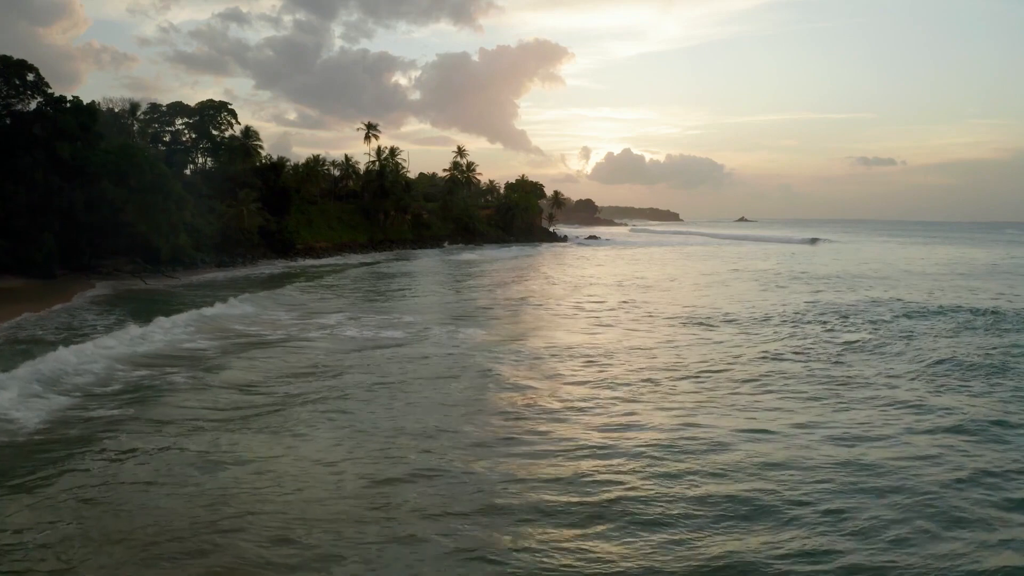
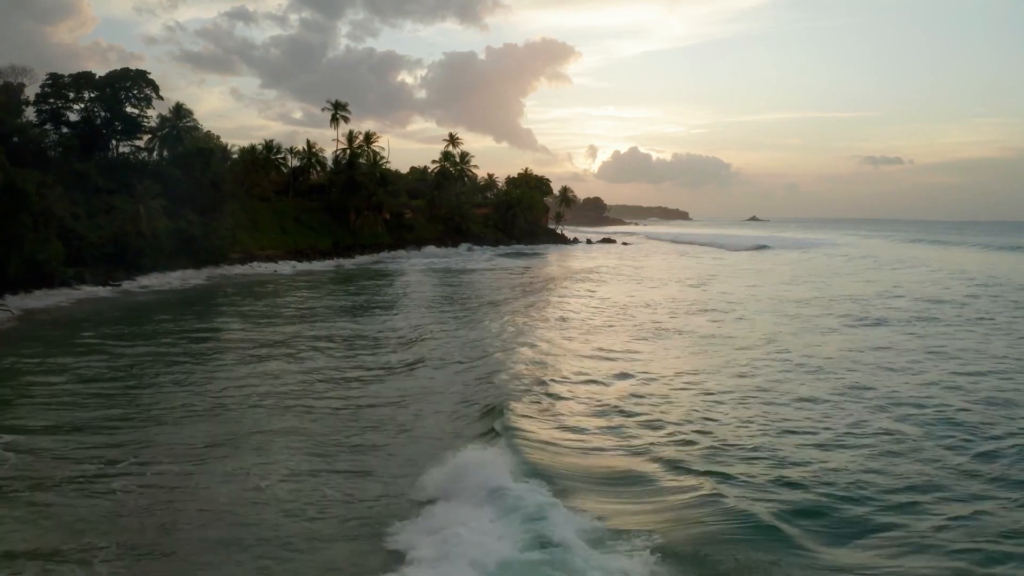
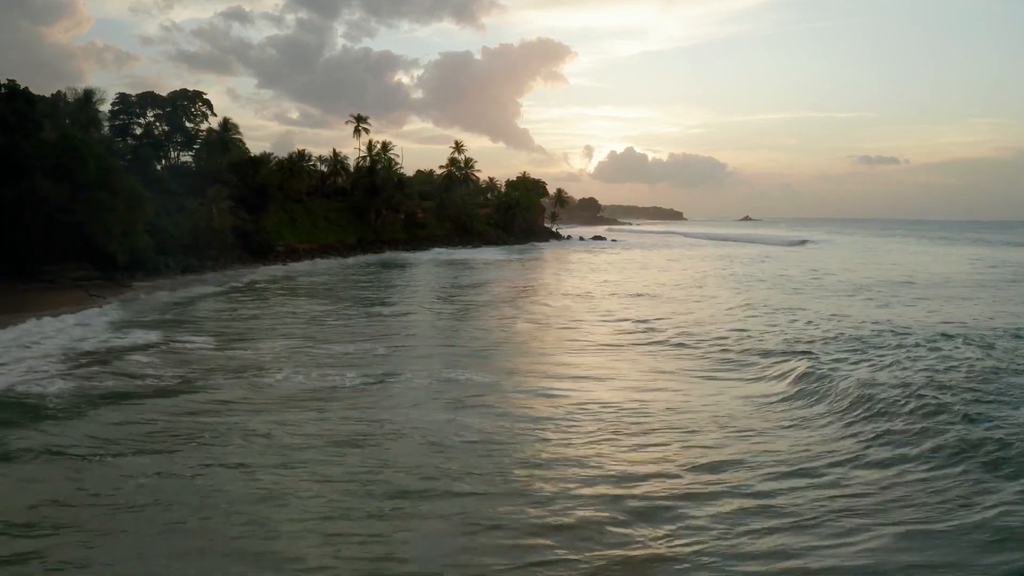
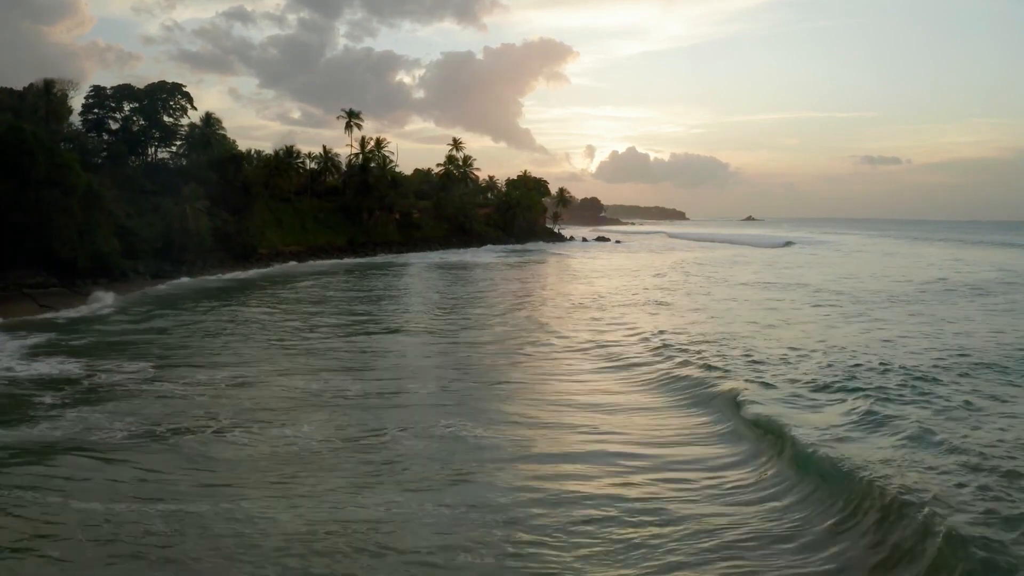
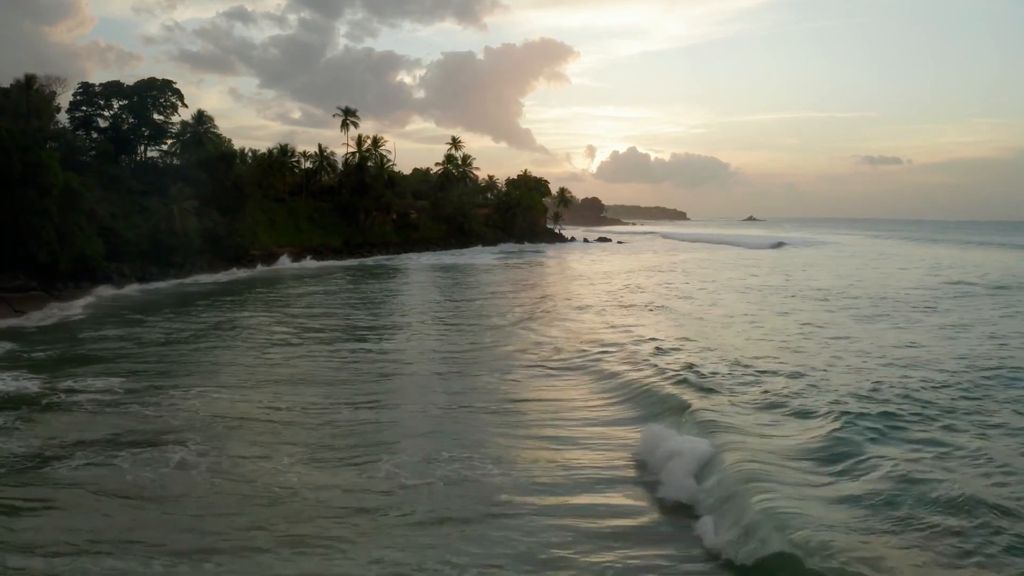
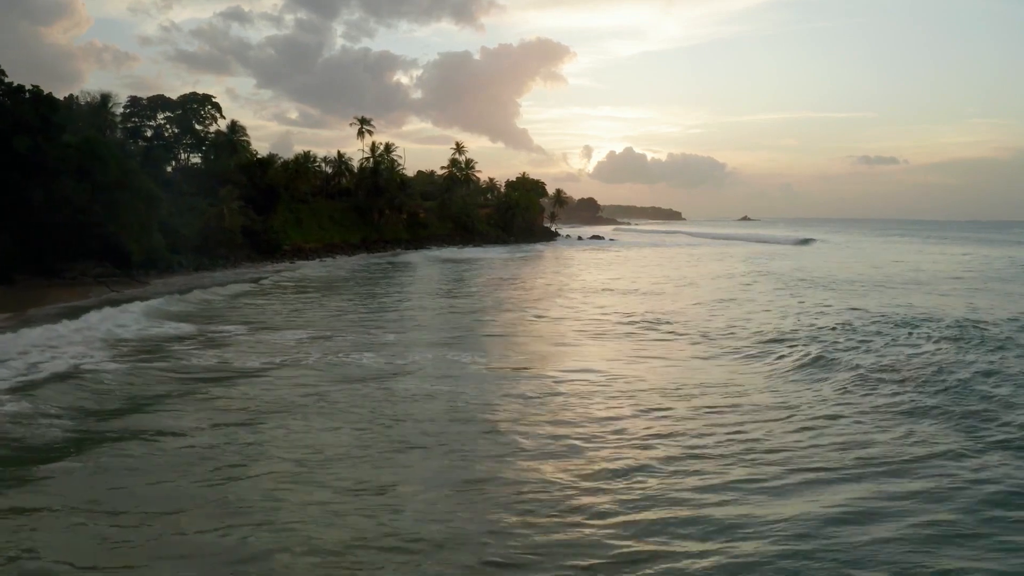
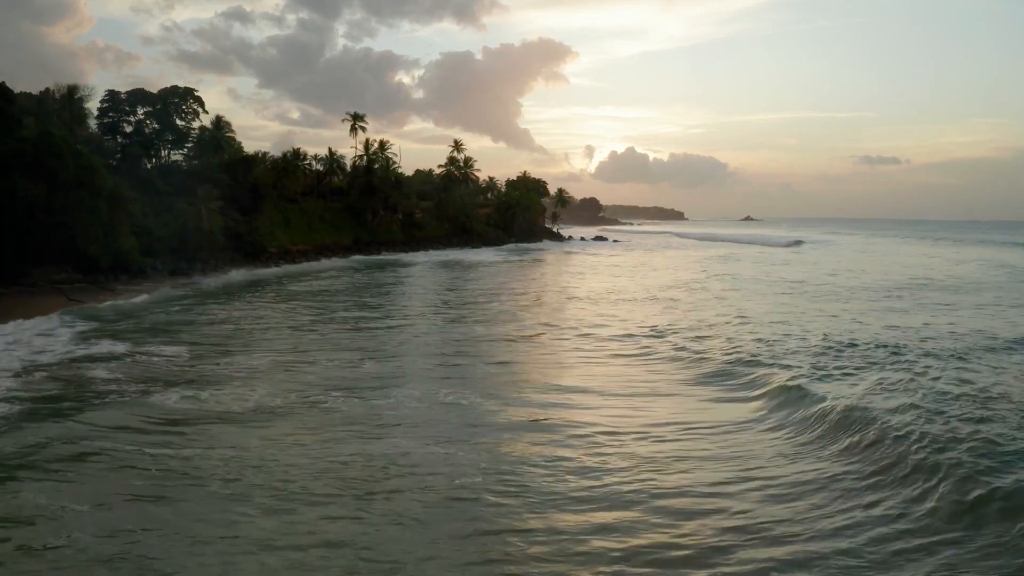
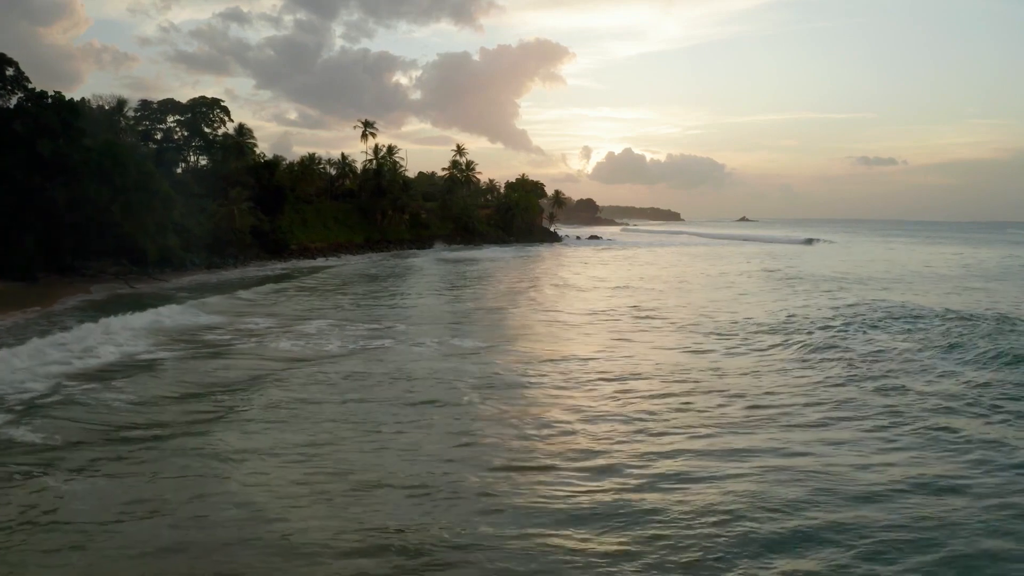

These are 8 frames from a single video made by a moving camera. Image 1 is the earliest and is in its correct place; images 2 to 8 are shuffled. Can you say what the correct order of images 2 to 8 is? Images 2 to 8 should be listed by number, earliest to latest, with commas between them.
8, 6, 3, 7, 4, 5, 2
